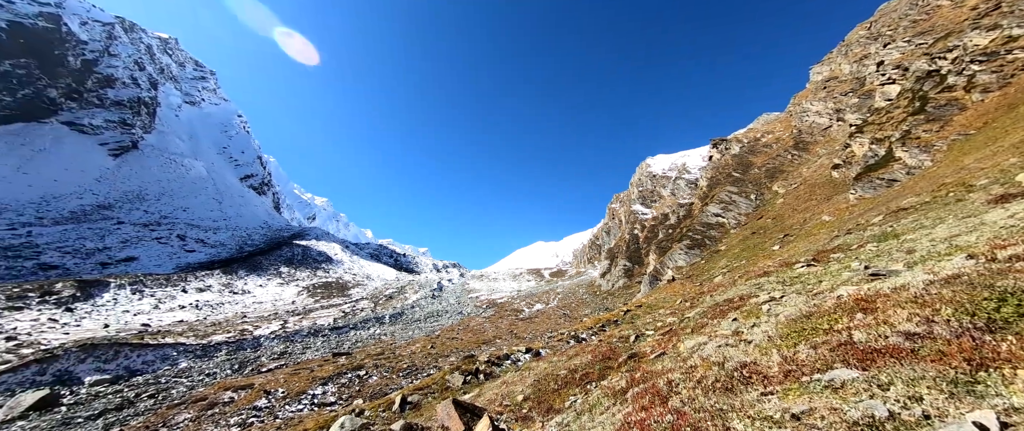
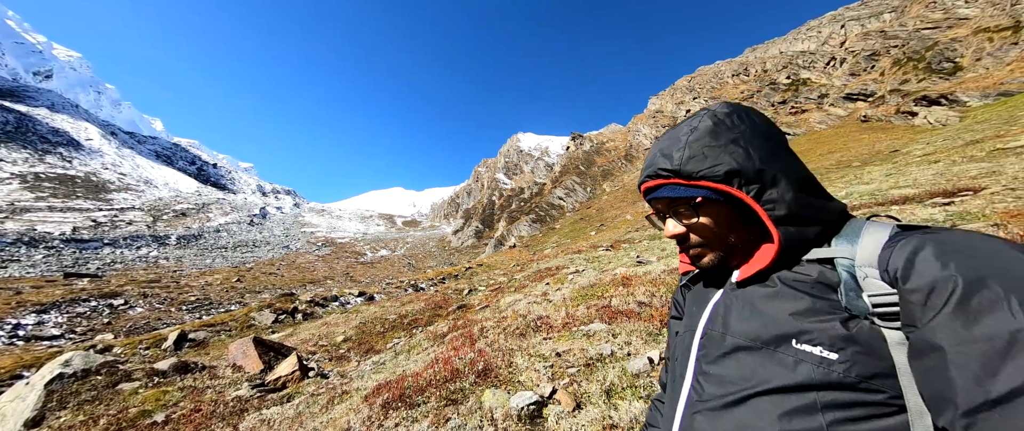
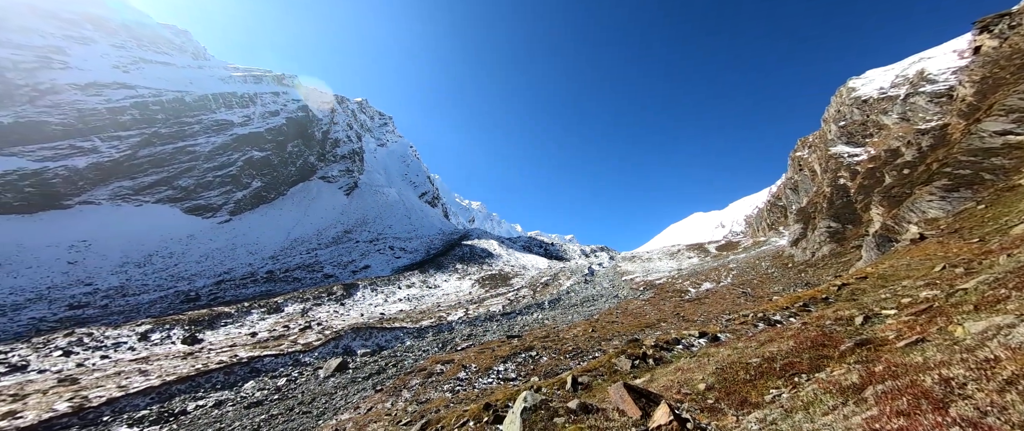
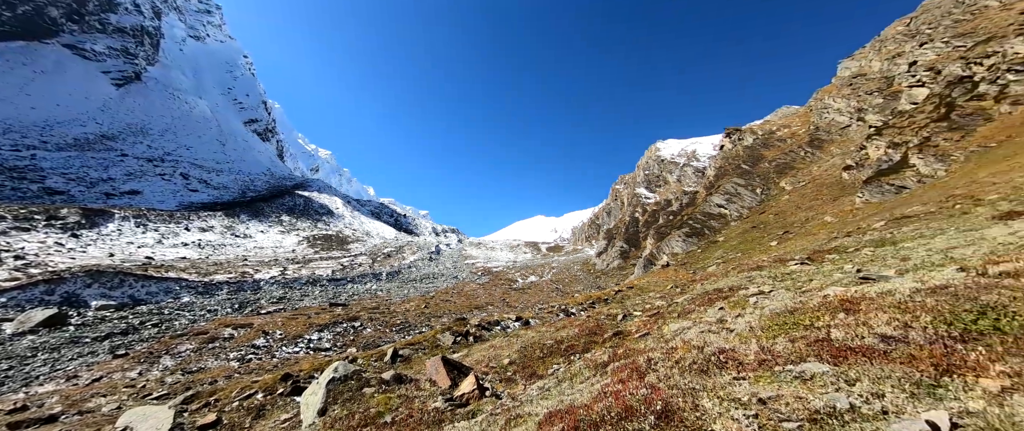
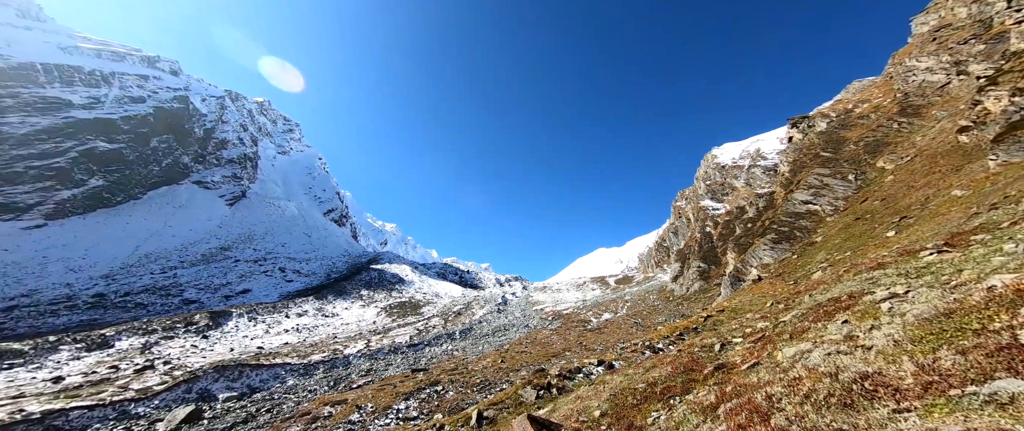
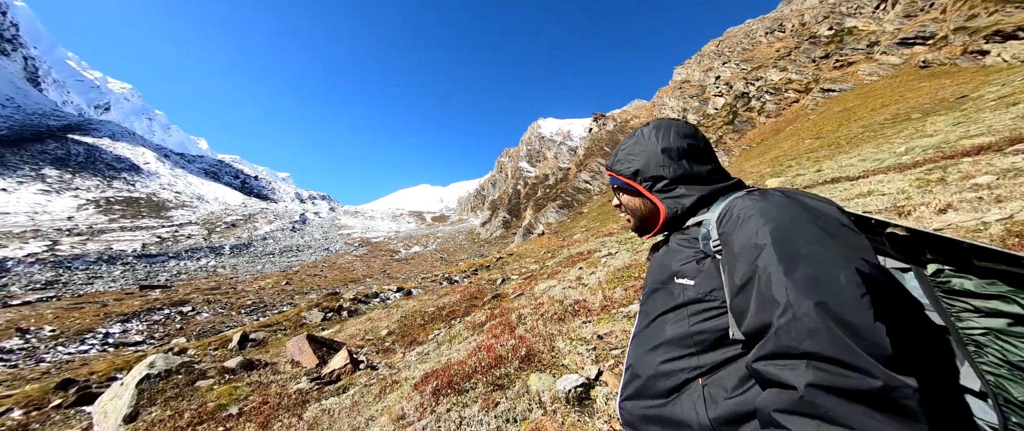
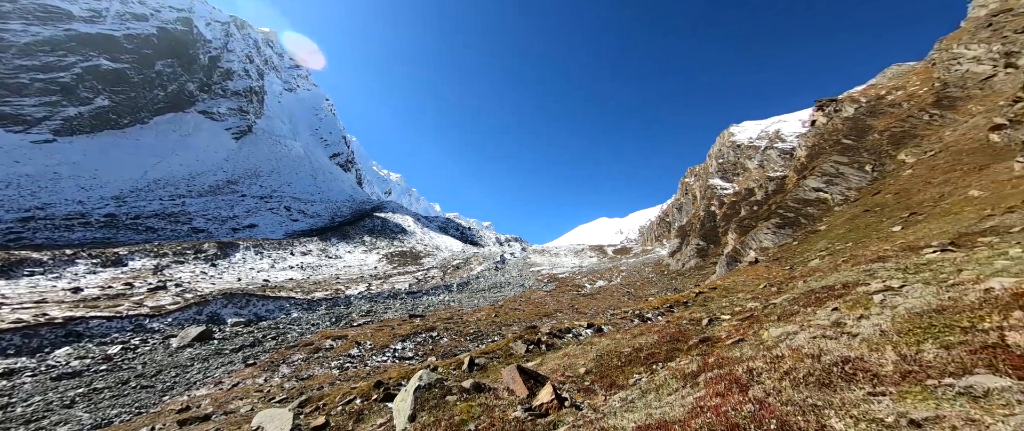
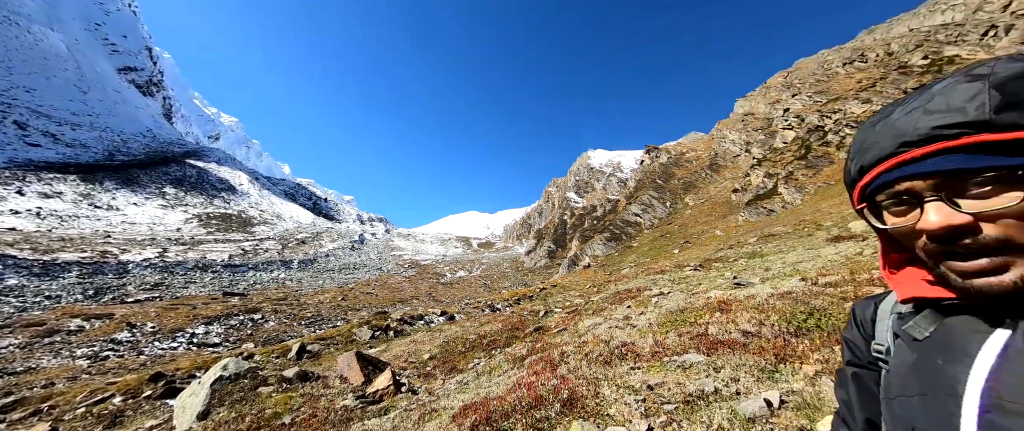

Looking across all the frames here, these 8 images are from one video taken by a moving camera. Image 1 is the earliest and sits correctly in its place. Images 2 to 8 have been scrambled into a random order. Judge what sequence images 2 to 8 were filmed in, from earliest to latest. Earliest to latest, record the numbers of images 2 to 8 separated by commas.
5, 3, 7, 4, 8, 2, 6
